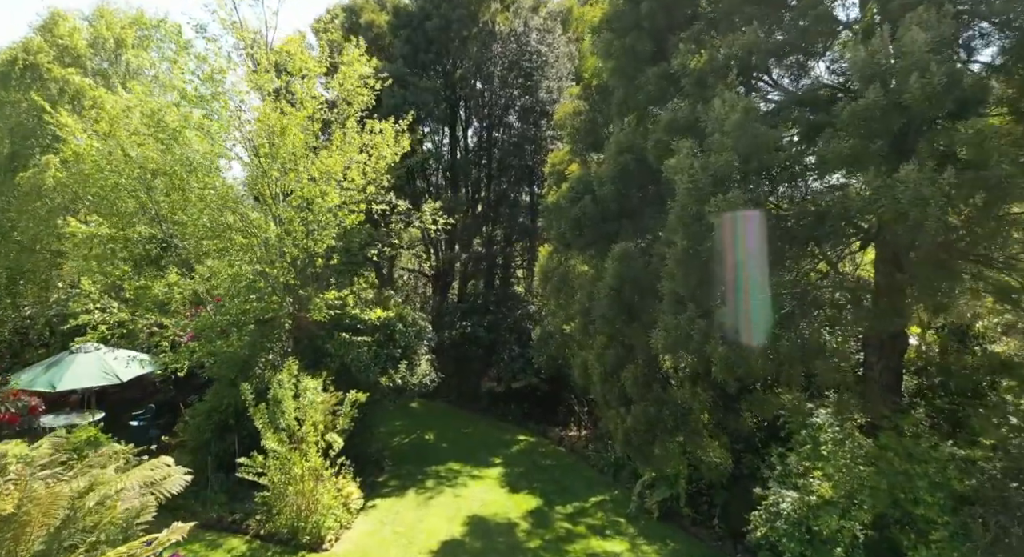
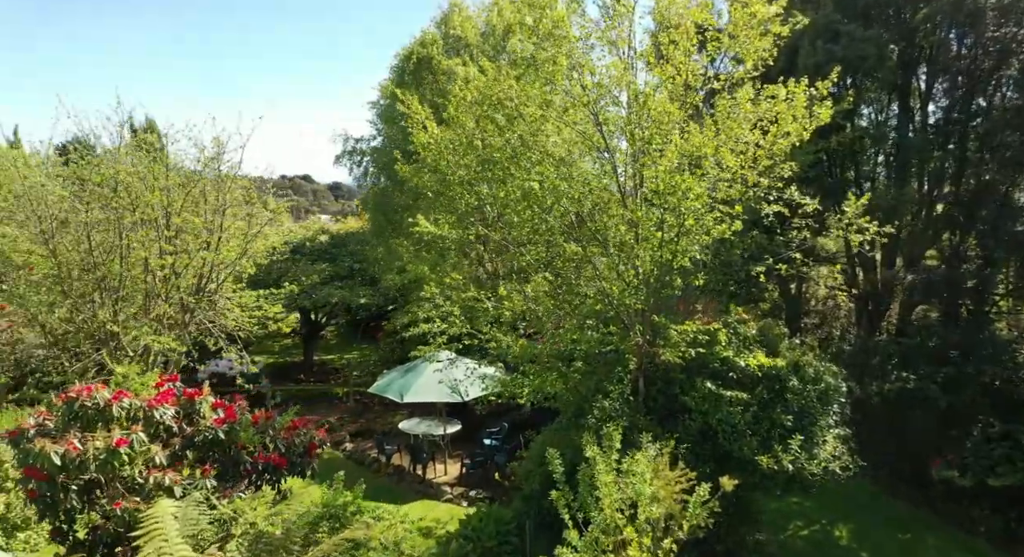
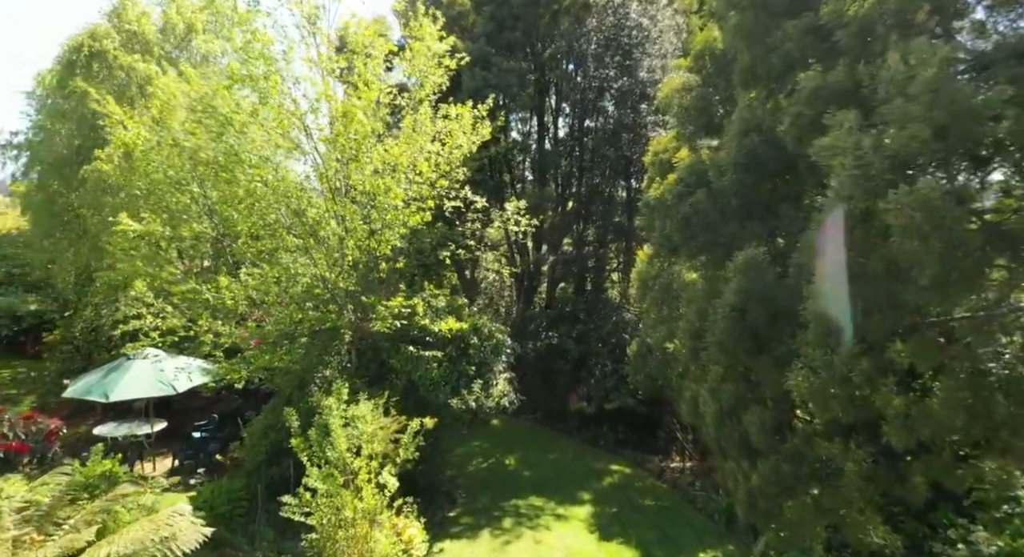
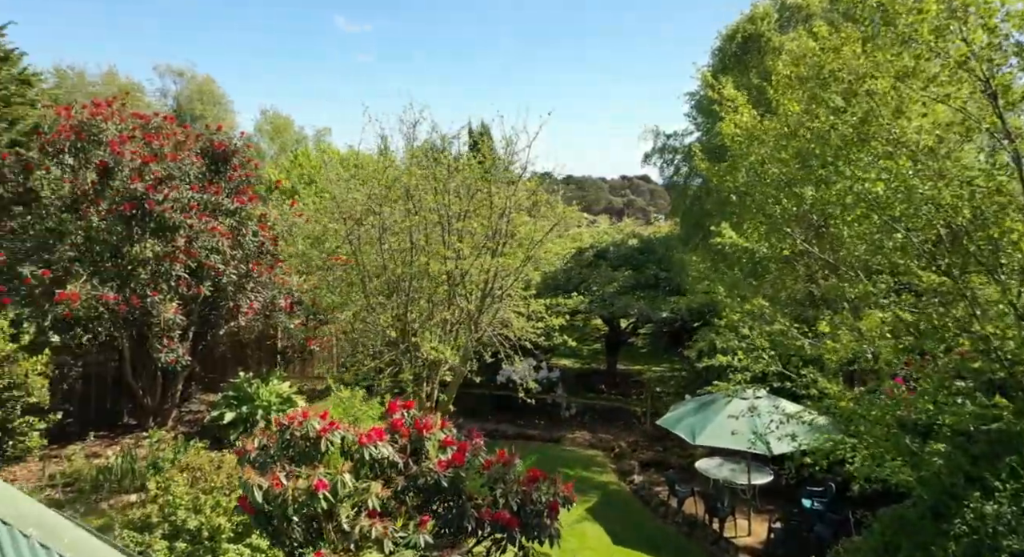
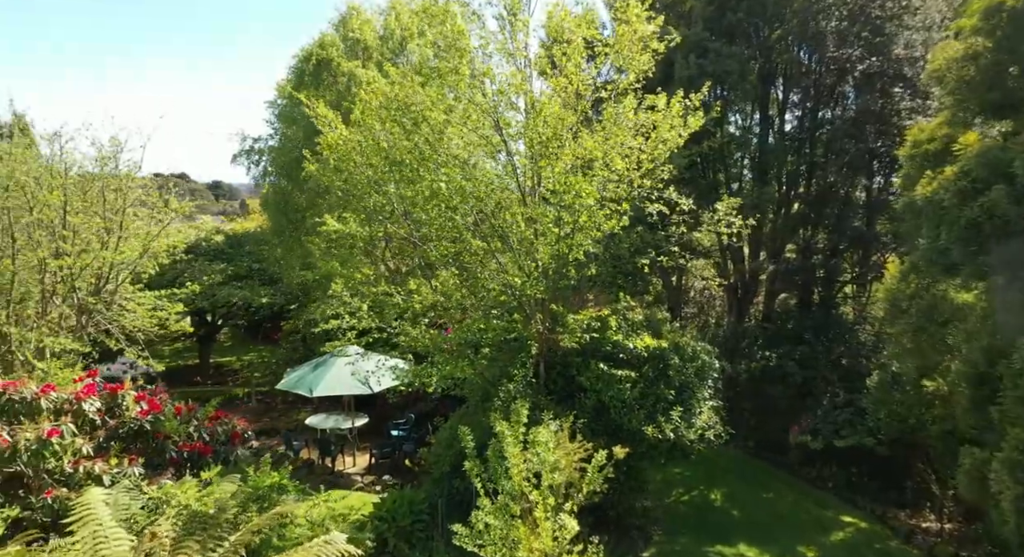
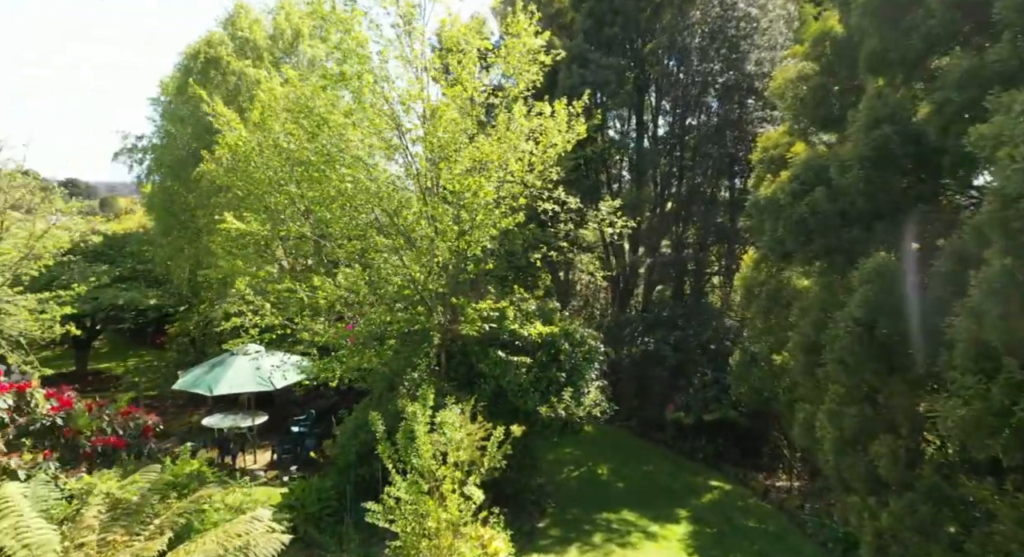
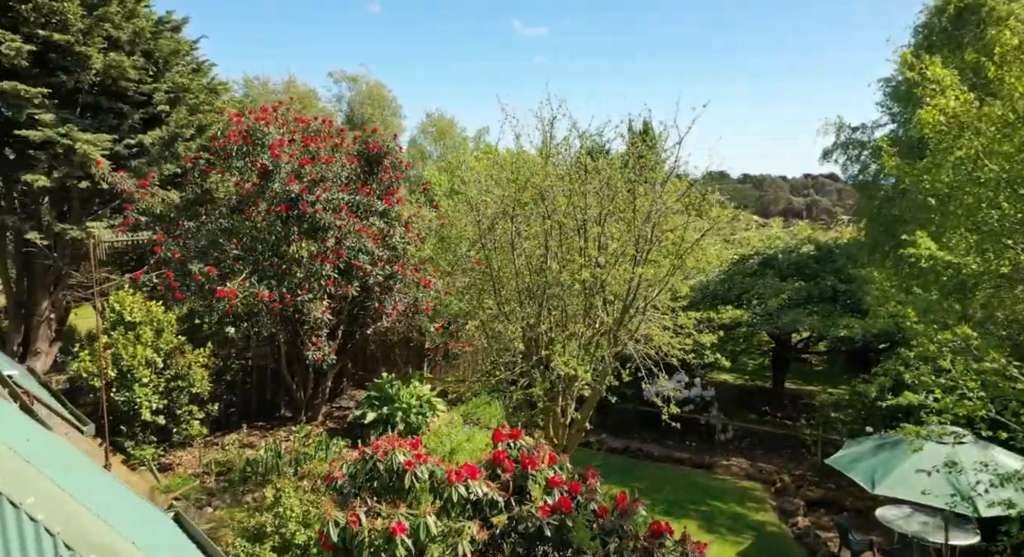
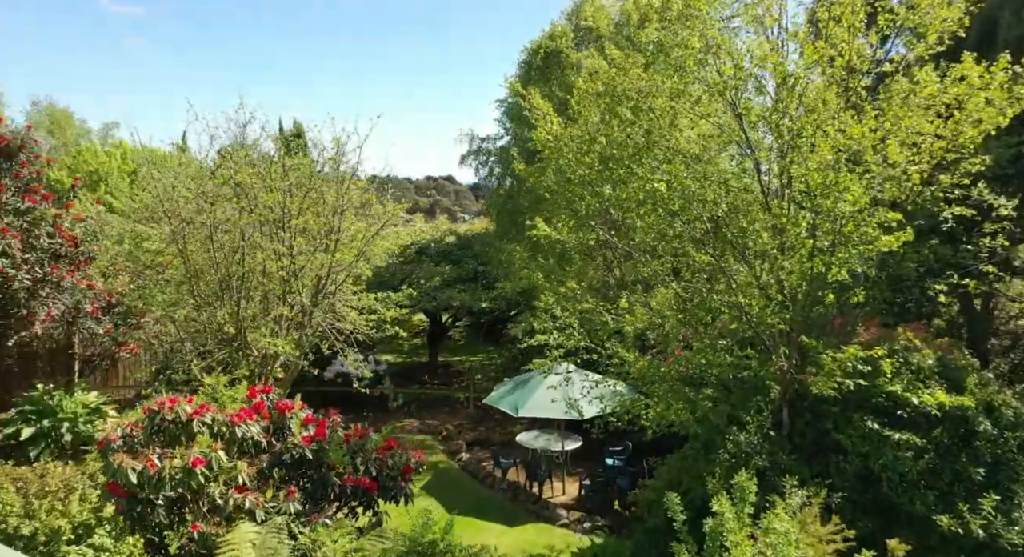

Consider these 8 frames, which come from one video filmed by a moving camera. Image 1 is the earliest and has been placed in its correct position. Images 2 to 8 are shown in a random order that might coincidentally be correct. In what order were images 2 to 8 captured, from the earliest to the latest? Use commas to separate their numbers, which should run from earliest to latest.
3, 6, 5, 2, 8, 4, 7
